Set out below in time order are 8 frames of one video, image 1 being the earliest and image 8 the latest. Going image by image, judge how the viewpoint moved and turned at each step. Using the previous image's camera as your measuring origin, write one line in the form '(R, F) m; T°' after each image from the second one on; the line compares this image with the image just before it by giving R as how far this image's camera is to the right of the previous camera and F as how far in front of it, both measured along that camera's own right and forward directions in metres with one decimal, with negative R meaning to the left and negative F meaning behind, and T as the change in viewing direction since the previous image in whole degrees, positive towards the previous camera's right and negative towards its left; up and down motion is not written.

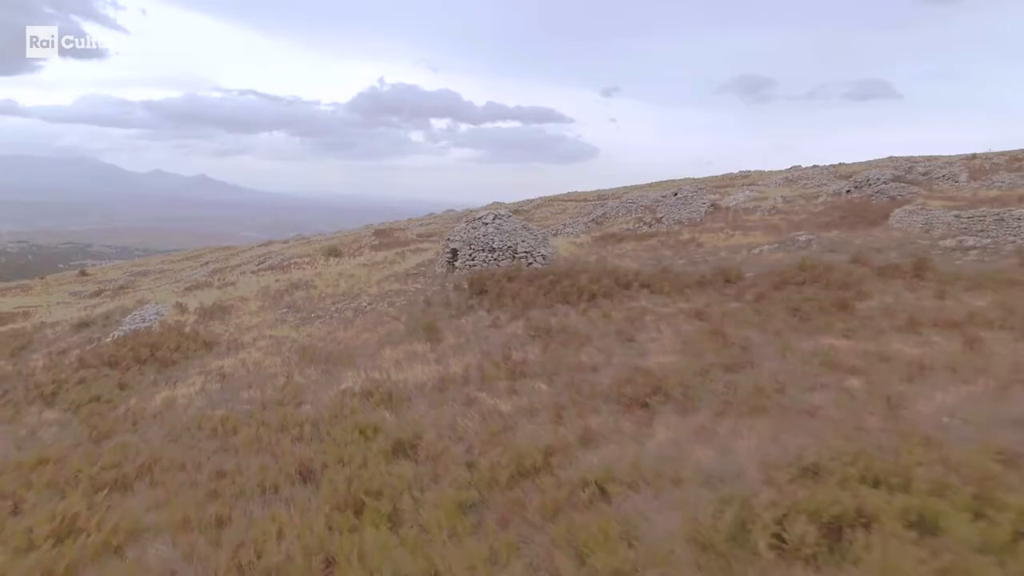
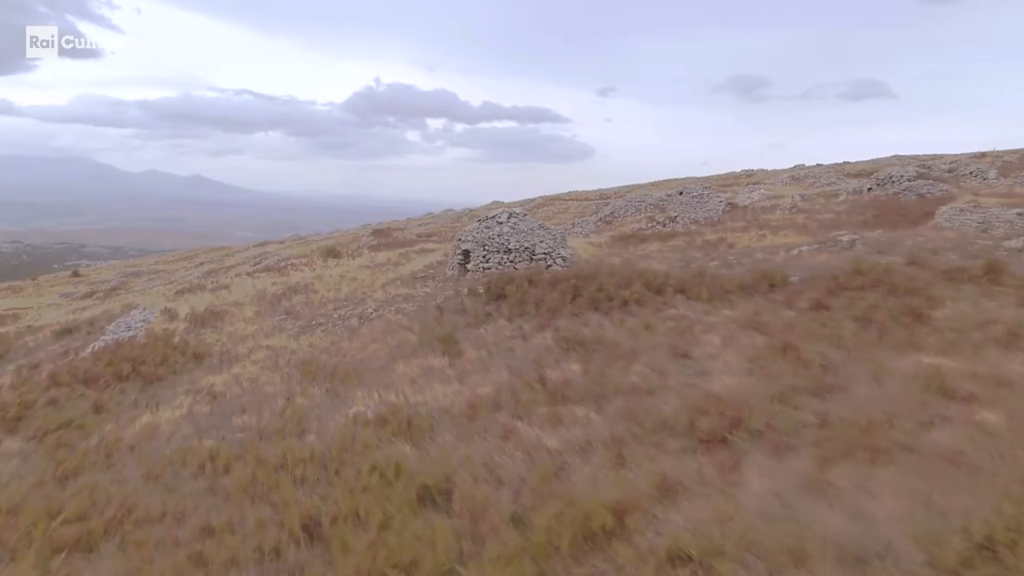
(-0.5, +1.5) m; 0°
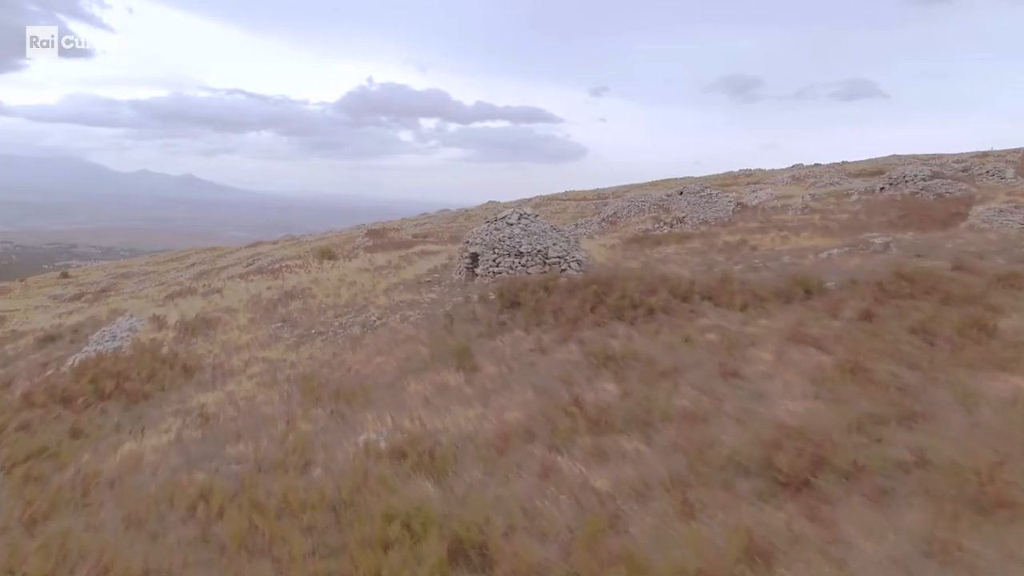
(-0.4, +1.1) m; +1°
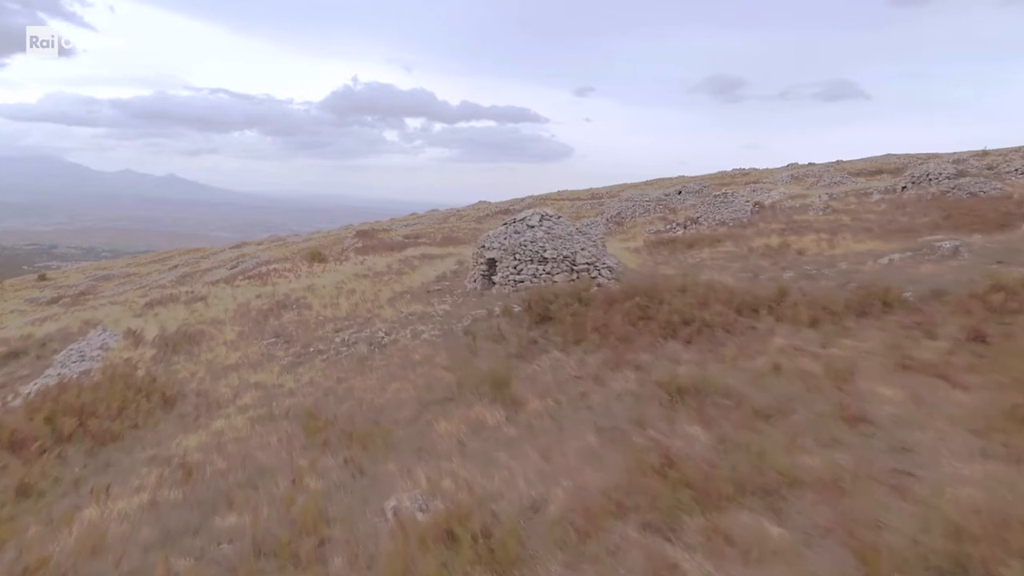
(-0.8, +1.9) m; +1°
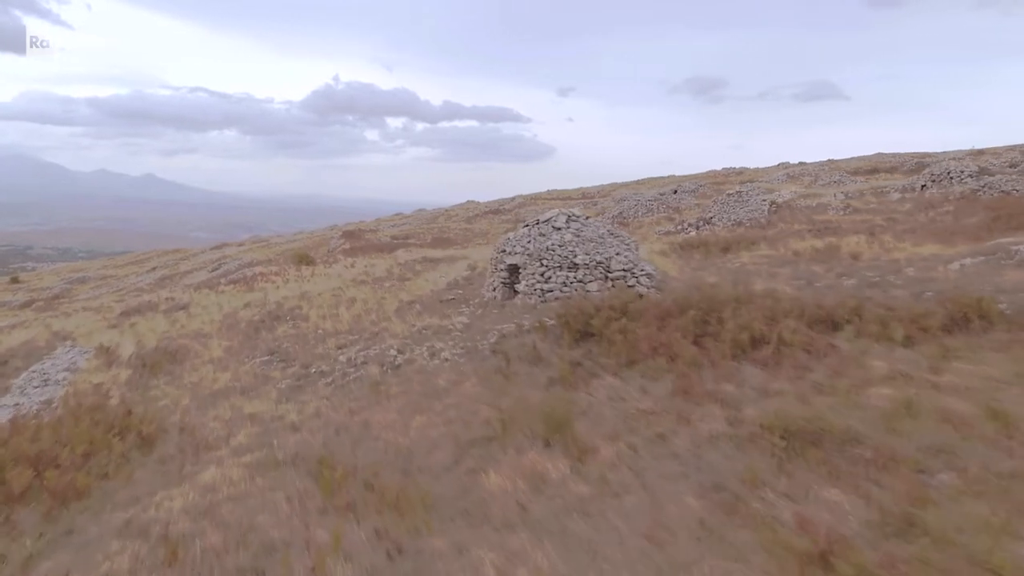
(-0.8, +1.8) m; +1°
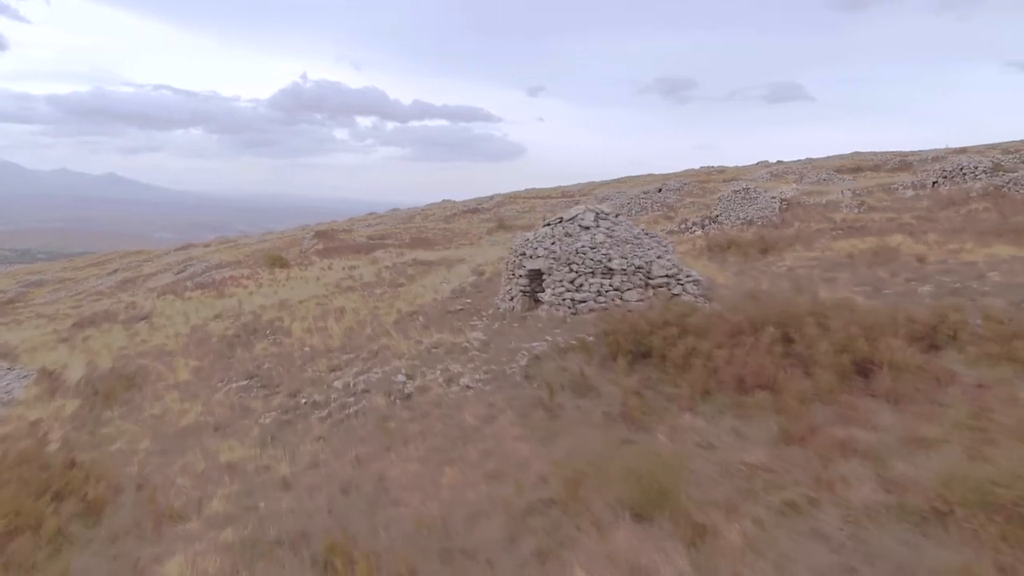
(-0.8, +2.0) m; +2°
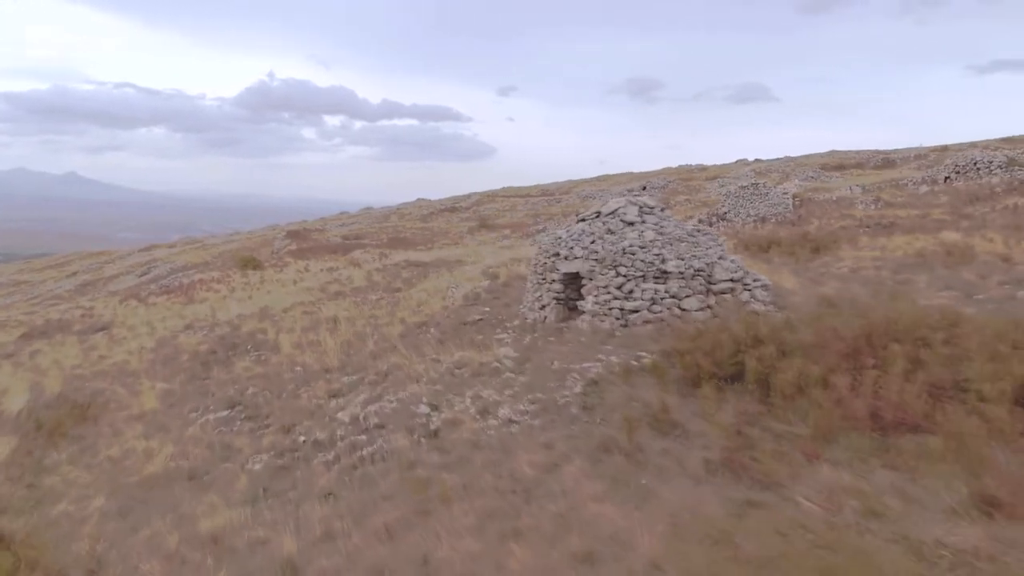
(-0.9, +1.9) m; +2°
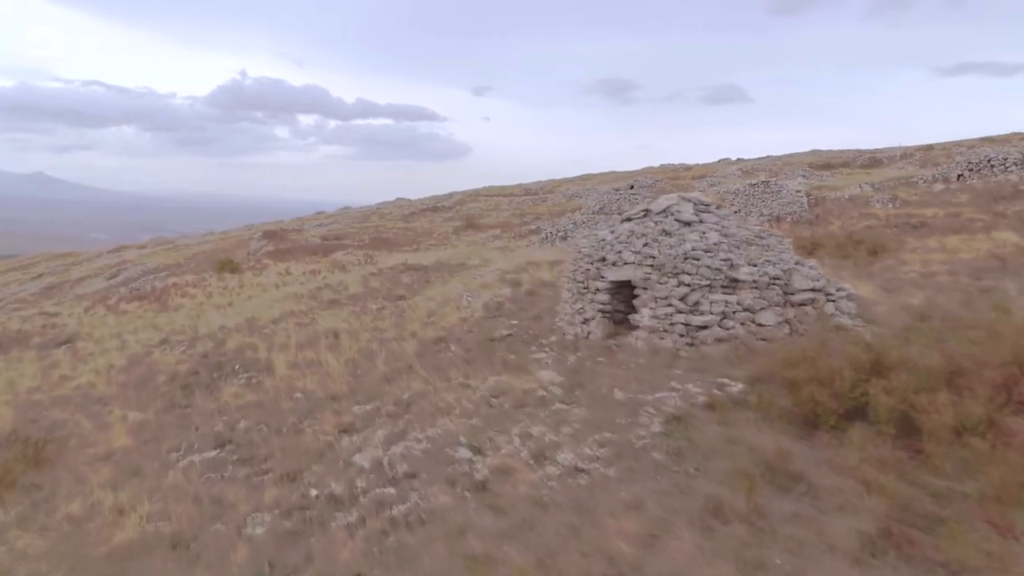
(-0.8, +1.5) m; +2°
